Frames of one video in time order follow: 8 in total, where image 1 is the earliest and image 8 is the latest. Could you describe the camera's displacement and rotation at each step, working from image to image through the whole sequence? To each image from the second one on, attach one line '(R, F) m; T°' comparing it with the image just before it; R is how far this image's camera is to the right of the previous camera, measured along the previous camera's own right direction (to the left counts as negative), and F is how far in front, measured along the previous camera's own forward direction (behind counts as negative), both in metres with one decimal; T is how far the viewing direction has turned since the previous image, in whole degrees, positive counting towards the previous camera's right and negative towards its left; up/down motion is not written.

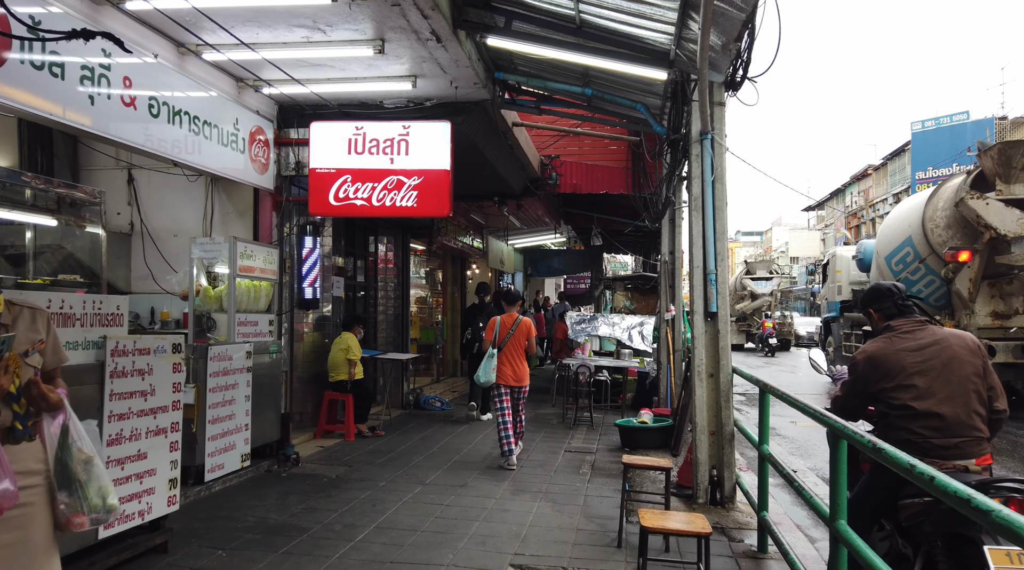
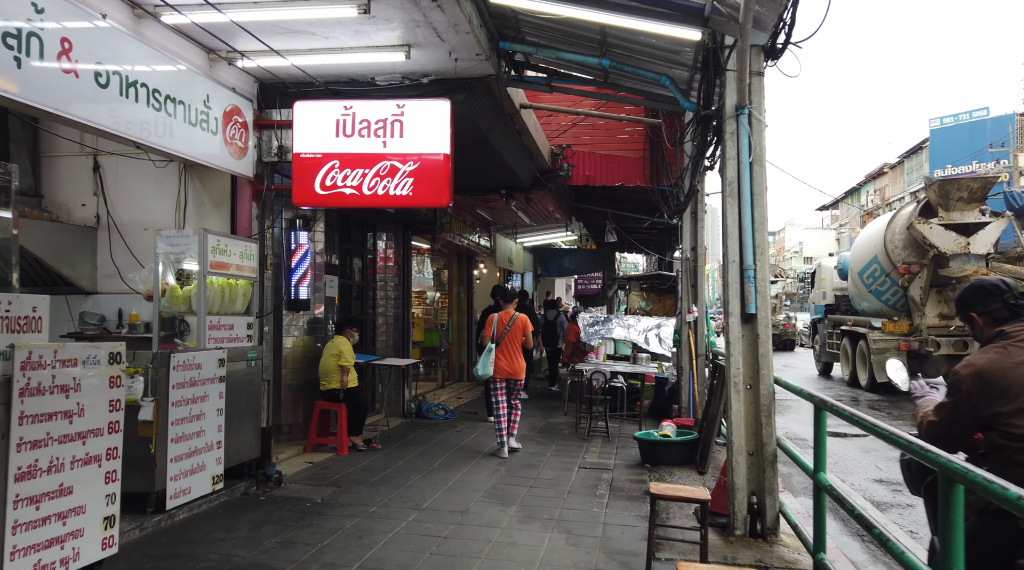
(0.0, +0.8) m; -1°
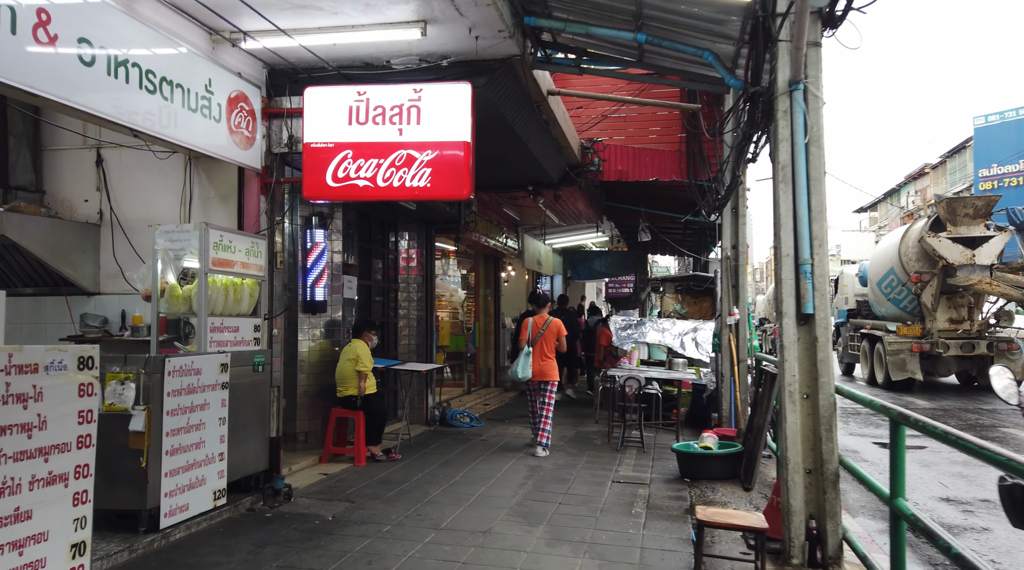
(0.0, +0.5) m; -2°
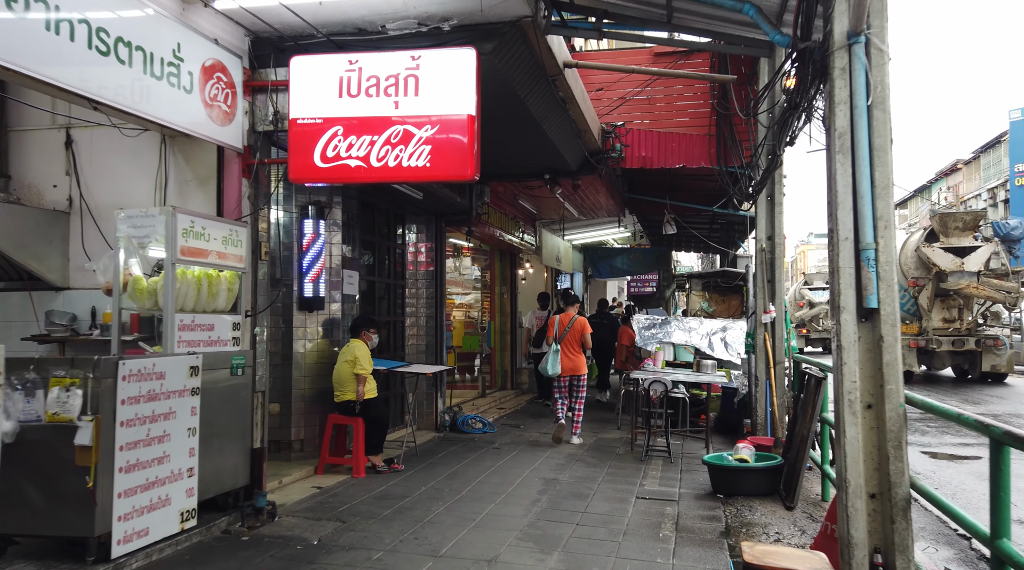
(+0.1, +0.7) m; -2°
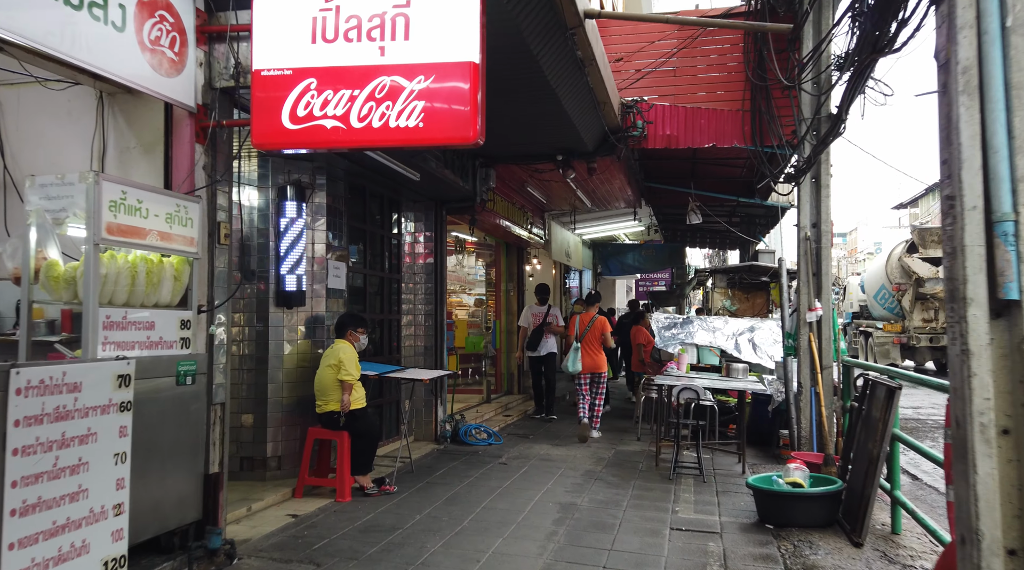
(0.0, +1.0) m; 0°
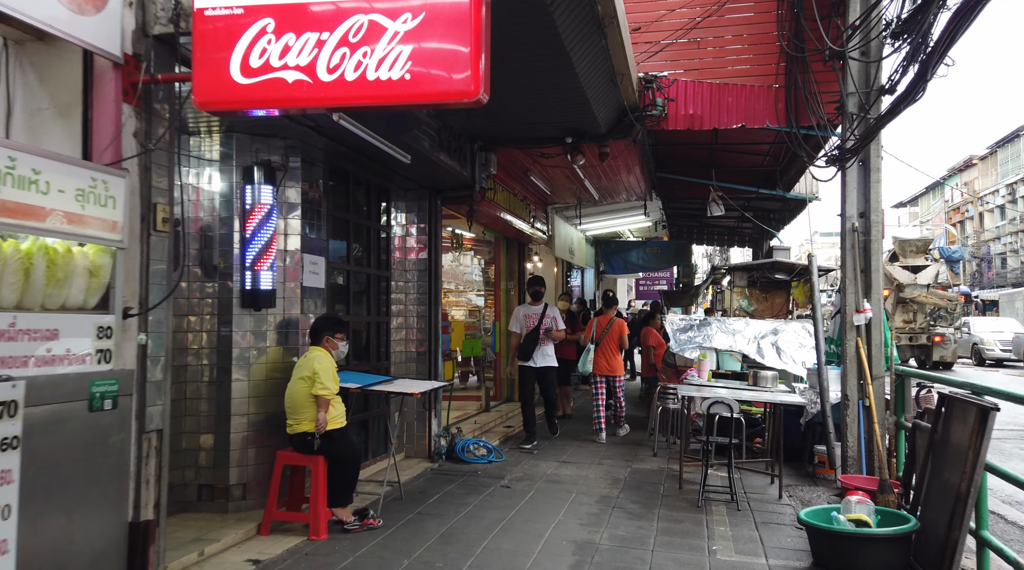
(-0.1, +1.0) m; 0°
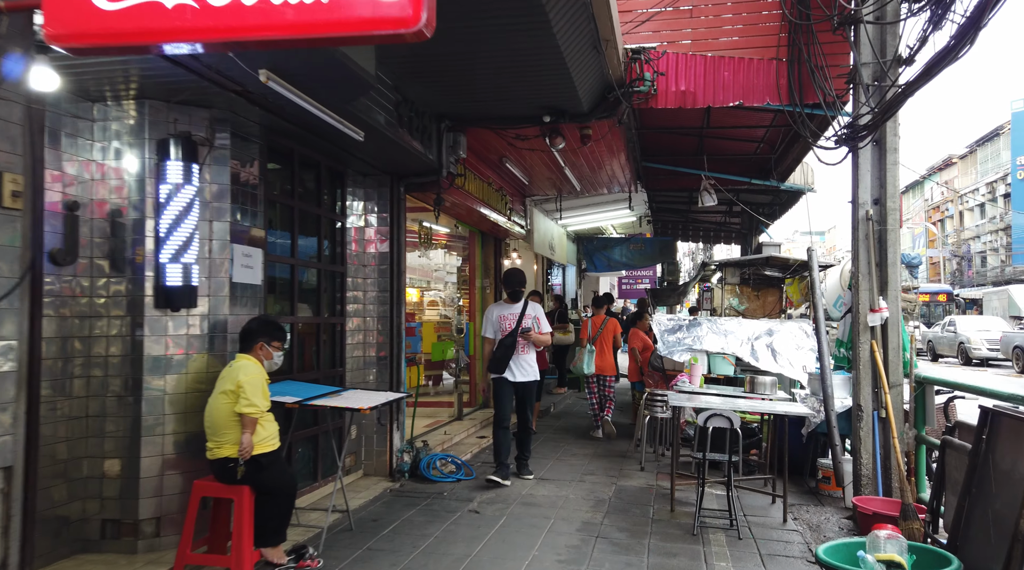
(+0.1, +0.8) m; +1°
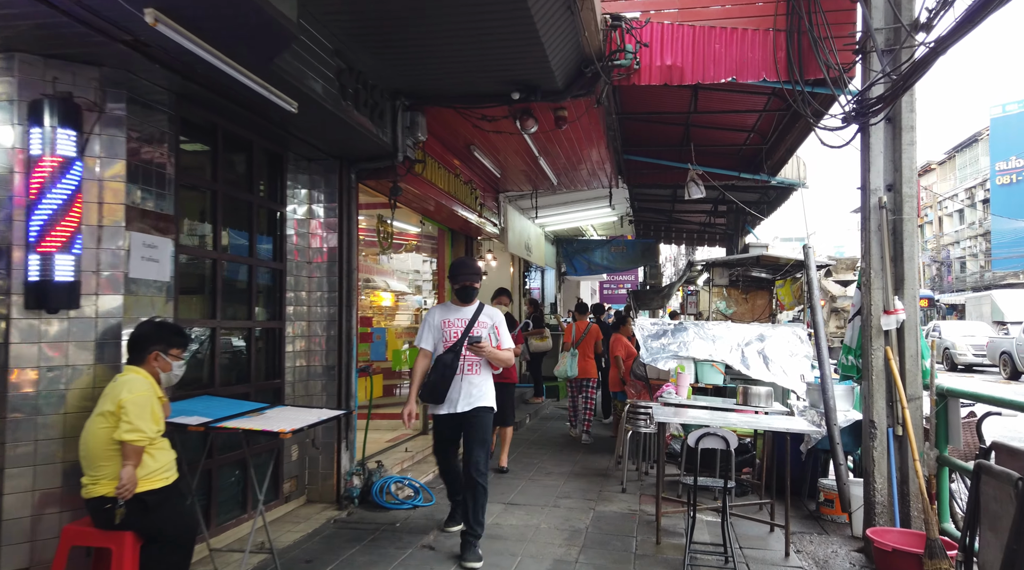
(+0.1, +0.8) m; +1°
